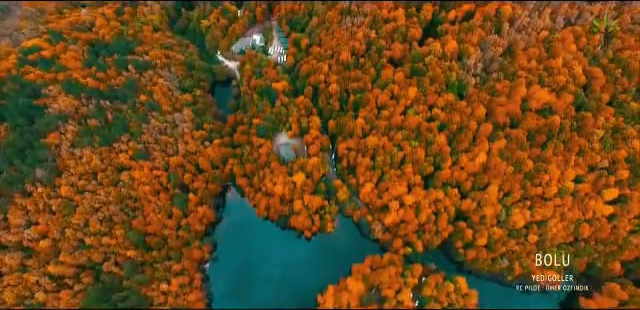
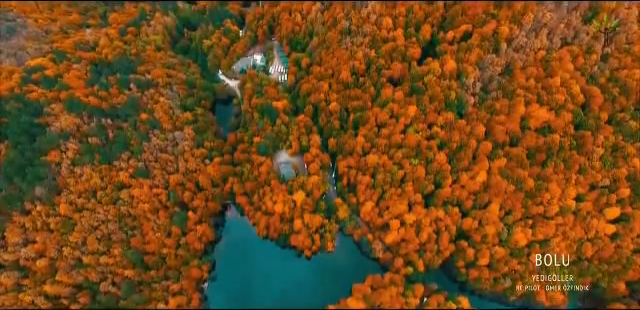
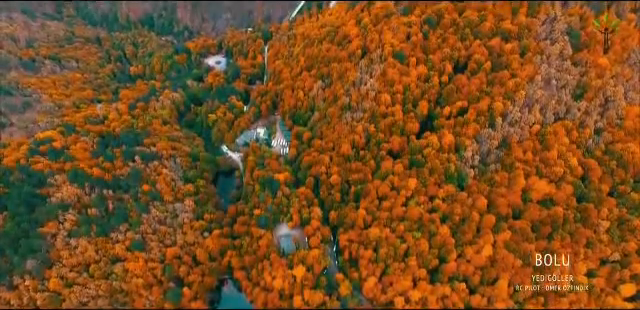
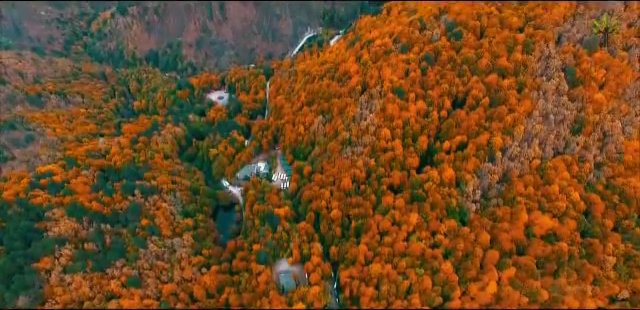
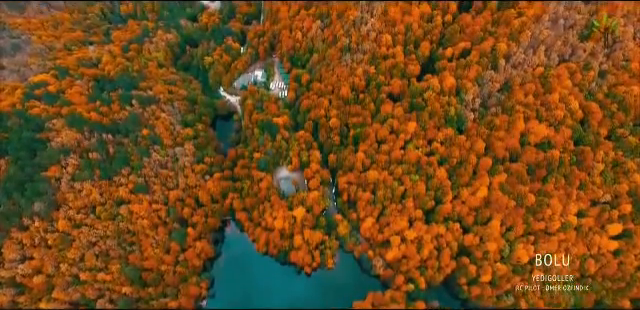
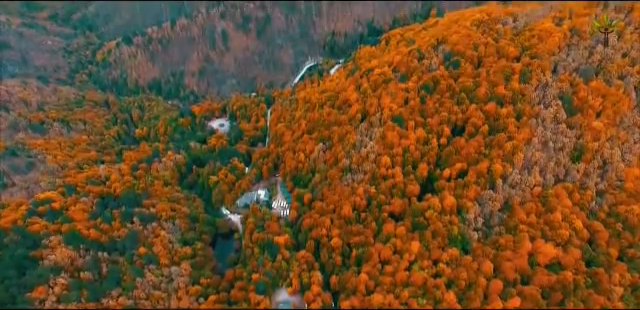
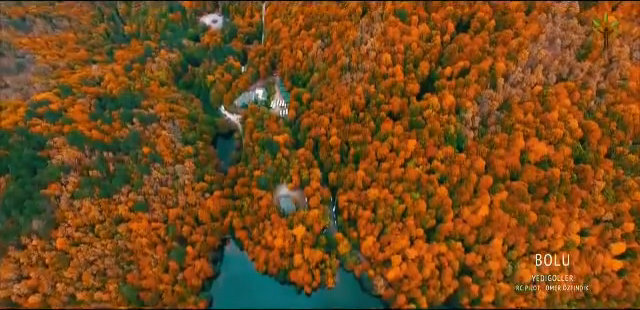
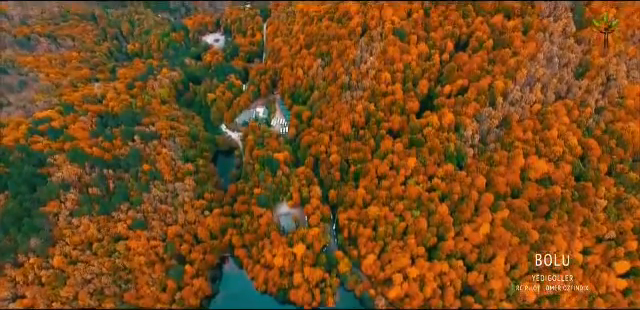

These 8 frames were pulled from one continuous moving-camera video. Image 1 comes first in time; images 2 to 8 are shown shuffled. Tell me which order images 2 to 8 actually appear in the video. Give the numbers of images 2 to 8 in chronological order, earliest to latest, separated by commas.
2, 5, 7, 8, 3, 4, 6
